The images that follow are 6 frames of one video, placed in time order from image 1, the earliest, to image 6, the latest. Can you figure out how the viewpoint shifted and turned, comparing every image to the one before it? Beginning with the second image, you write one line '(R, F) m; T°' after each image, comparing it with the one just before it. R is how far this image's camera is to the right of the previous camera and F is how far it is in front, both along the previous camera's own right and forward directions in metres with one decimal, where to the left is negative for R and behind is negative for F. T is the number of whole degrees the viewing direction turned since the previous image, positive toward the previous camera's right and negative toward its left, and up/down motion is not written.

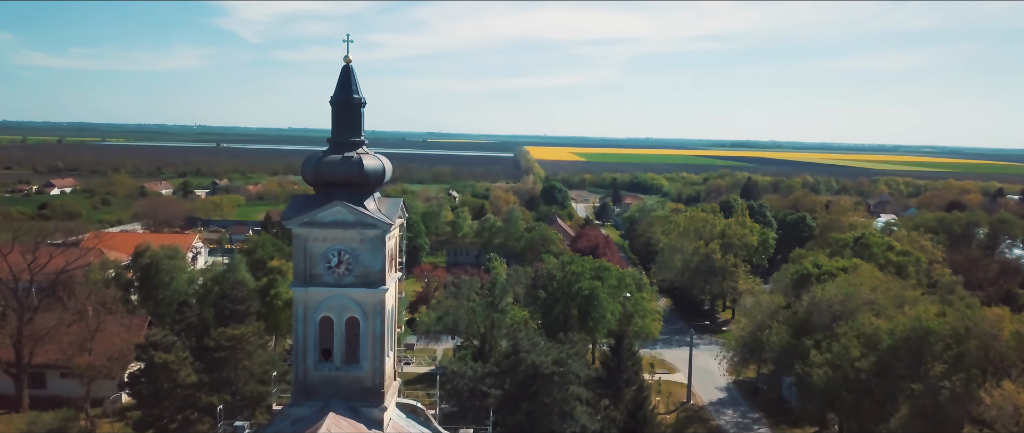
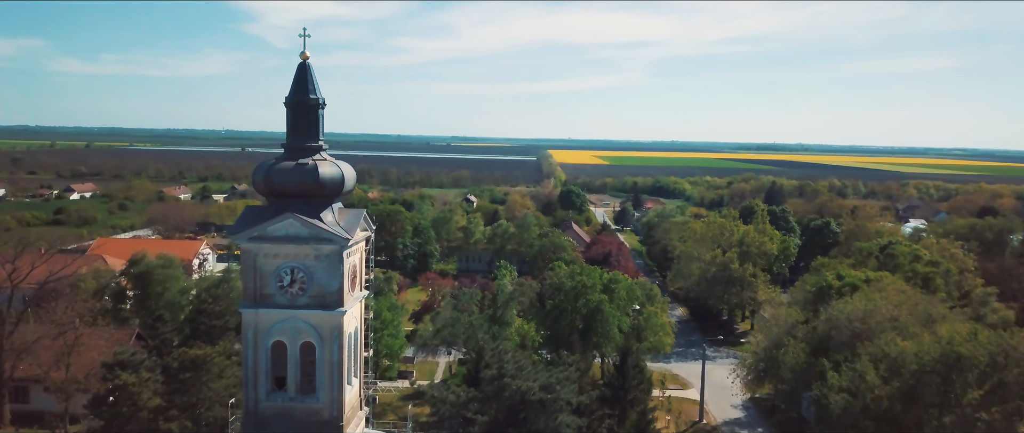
(+0.8, +1.5) m; -2°
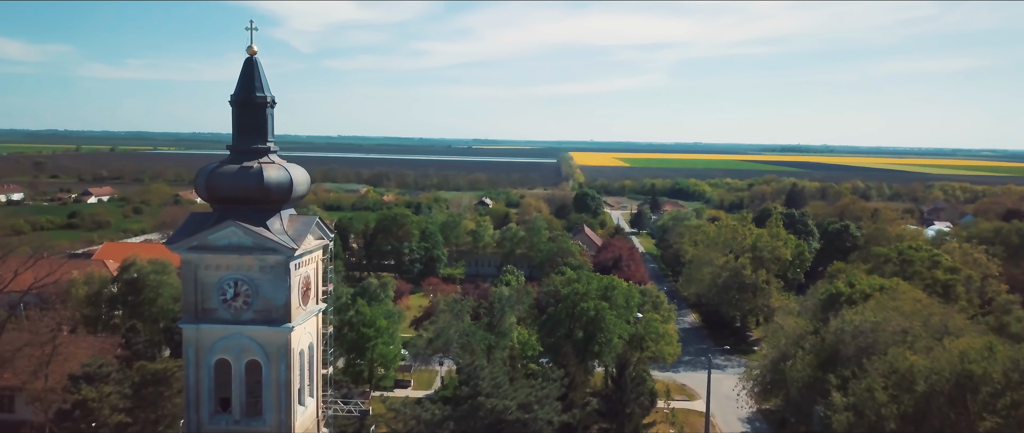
(+0.8, +1.1) m; -2°
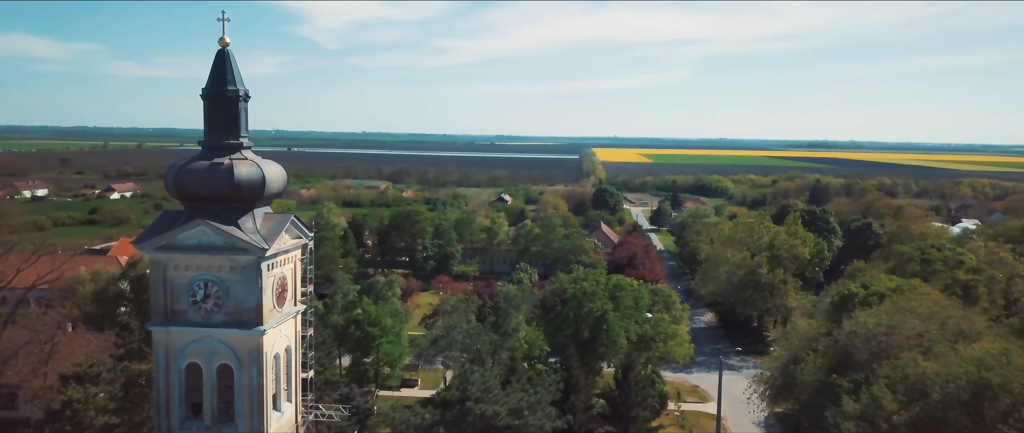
(+0.6, +0.6) m; -2°
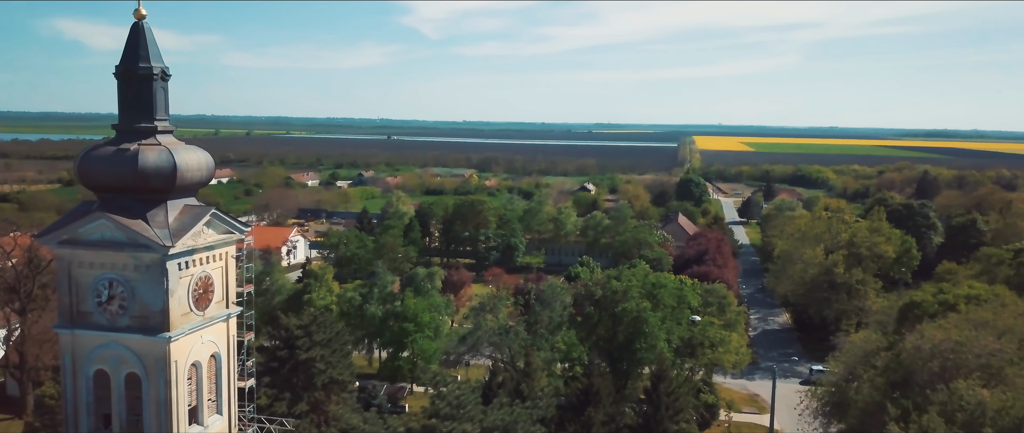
(+1.9, +1.7) m; -7°
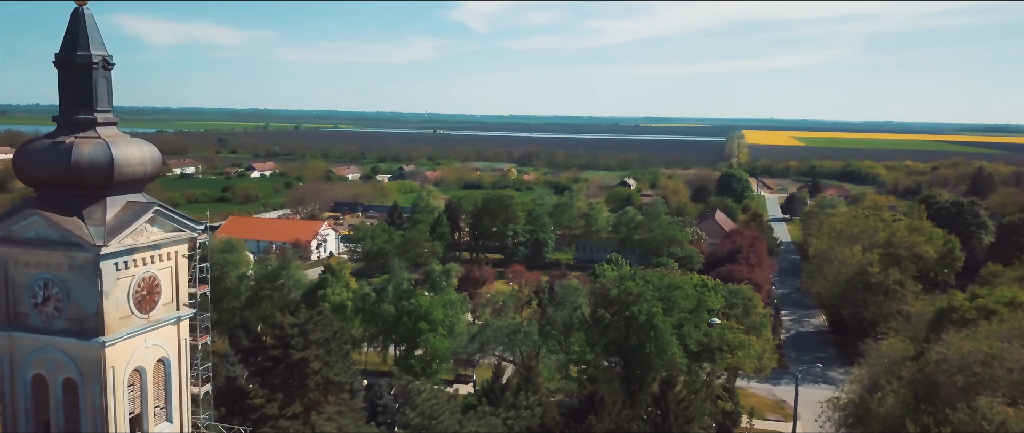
(+1.0, +0.8) m; -3°
